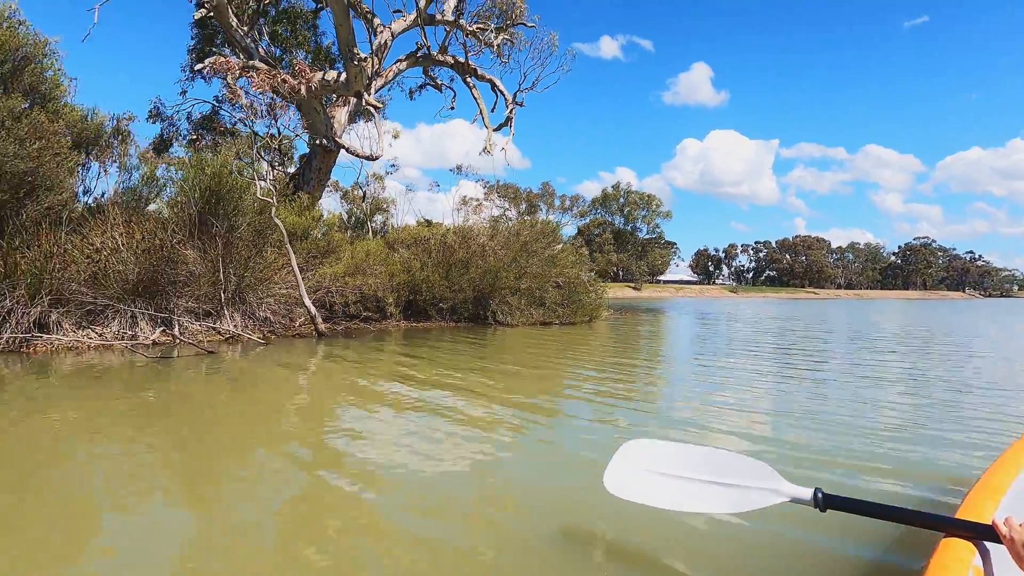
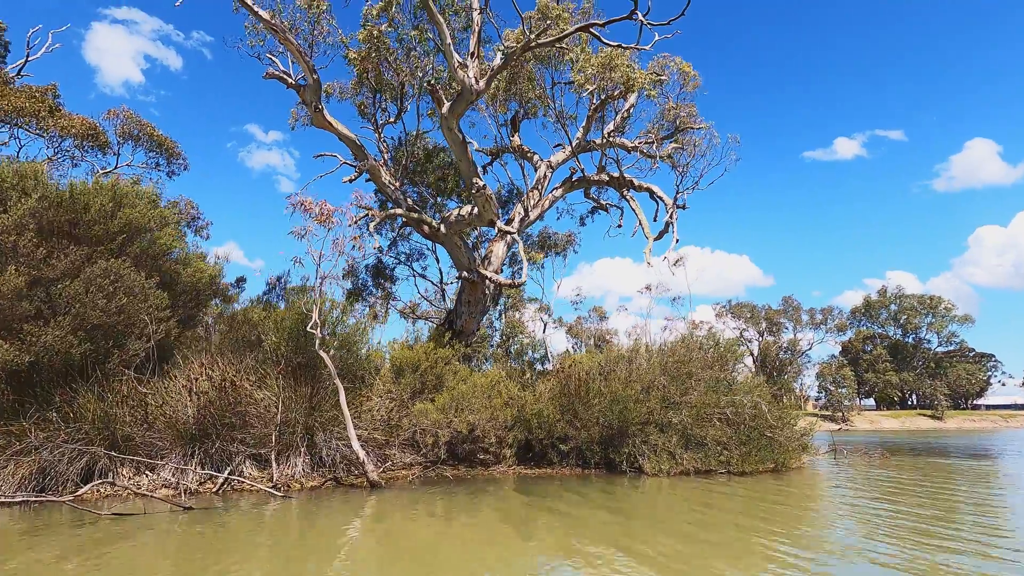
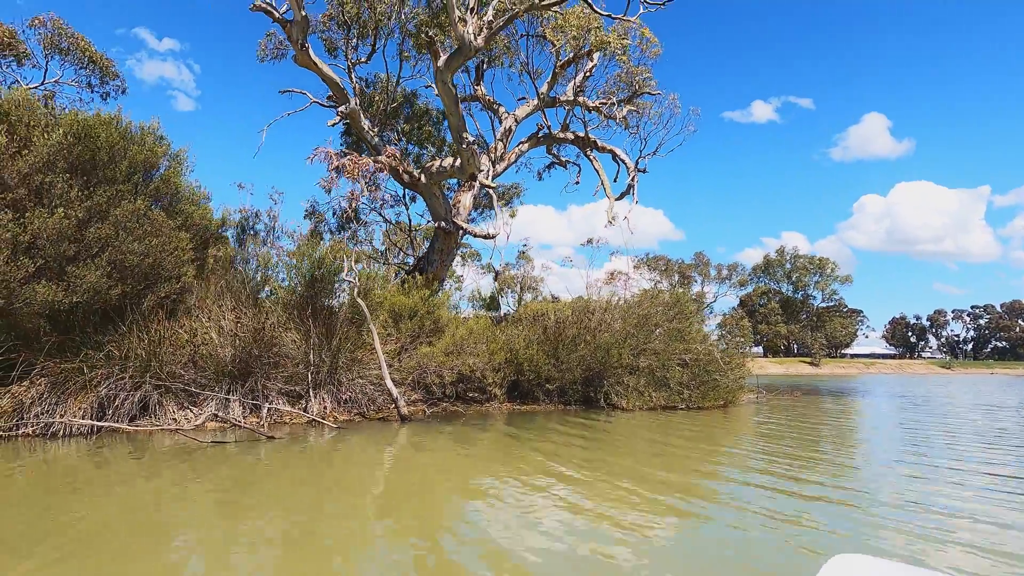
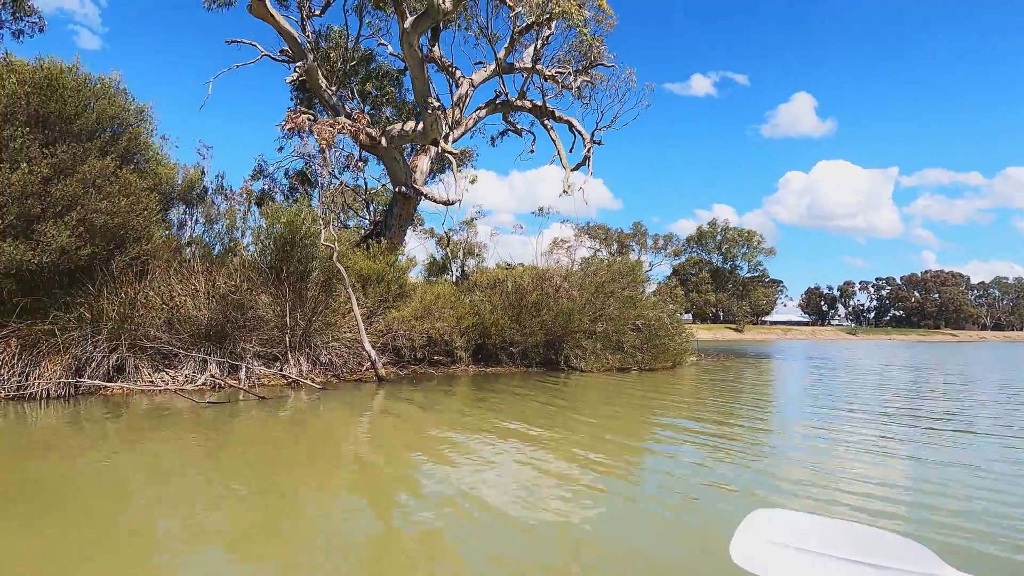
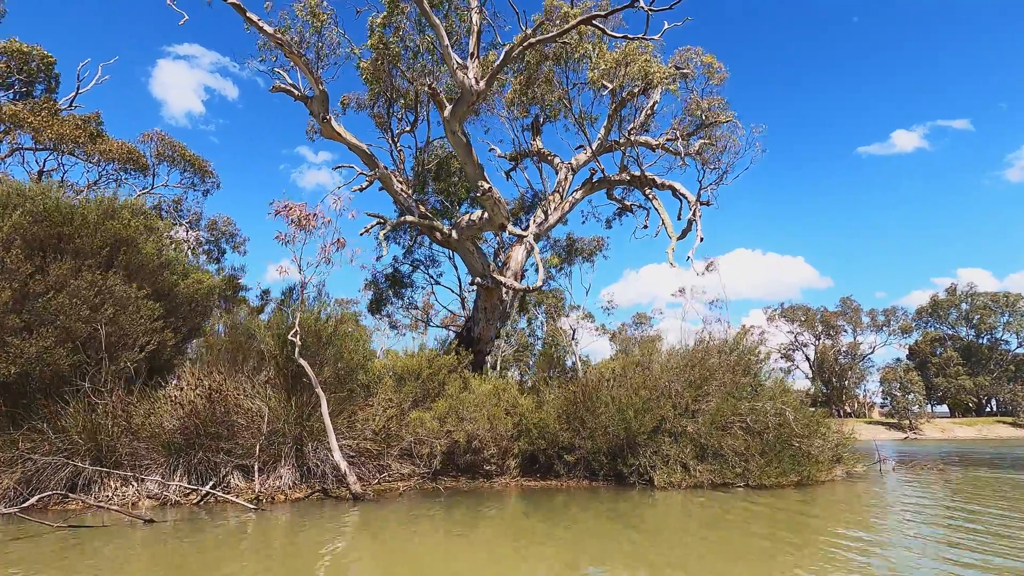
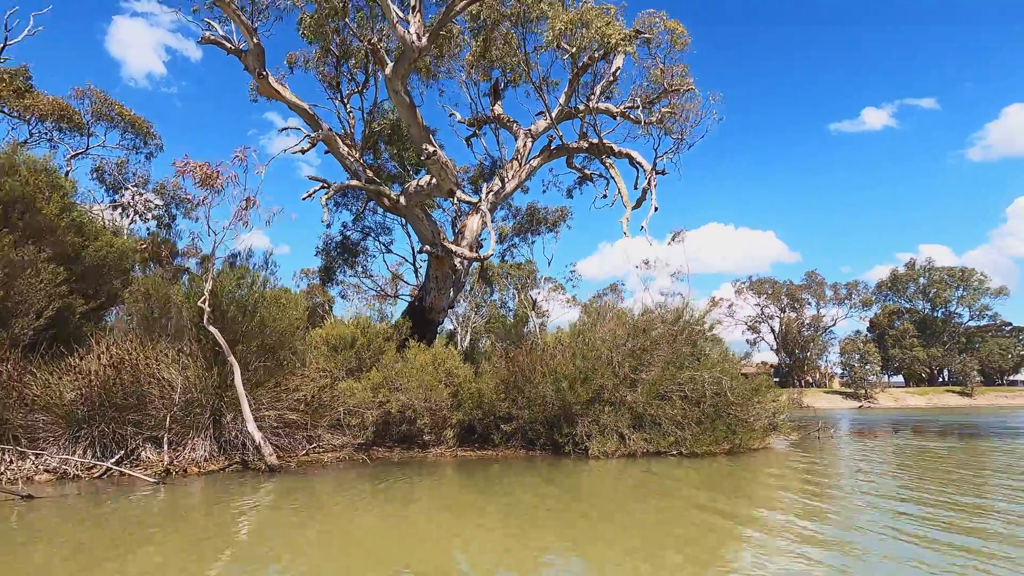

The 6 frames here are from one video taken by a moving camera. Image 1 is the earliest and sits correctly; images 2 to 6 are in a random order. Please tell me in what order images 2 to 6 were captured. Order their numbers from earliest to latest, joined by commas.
4, 3, 2, 5, 6
